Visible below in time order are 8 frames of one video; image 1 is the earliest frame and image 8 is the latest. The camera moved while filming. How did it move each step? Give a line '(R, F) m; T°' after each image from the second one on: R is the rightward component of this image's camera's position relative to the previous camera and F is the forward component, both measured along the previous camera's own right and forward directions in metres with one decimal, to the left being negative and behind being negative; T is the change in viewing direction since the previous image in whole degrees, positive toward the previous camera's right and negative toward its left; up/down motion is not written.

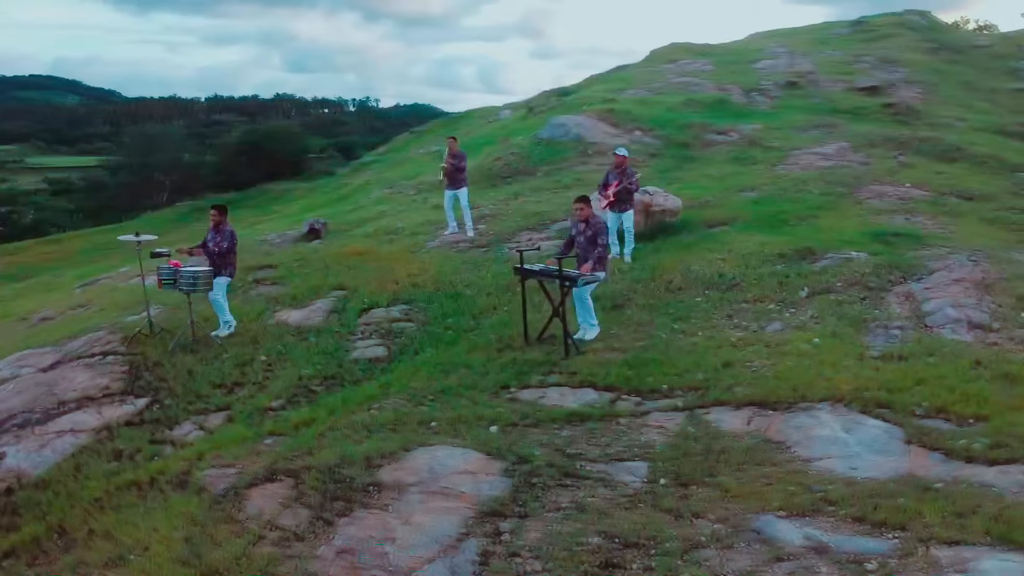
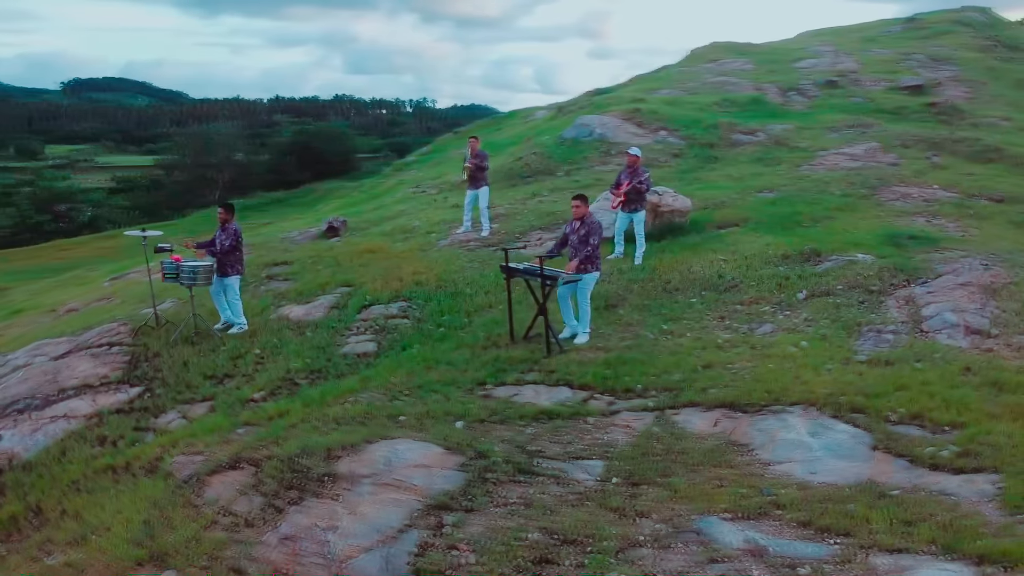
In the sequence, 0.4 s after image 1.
(+0.8, 0.0) m; -4°
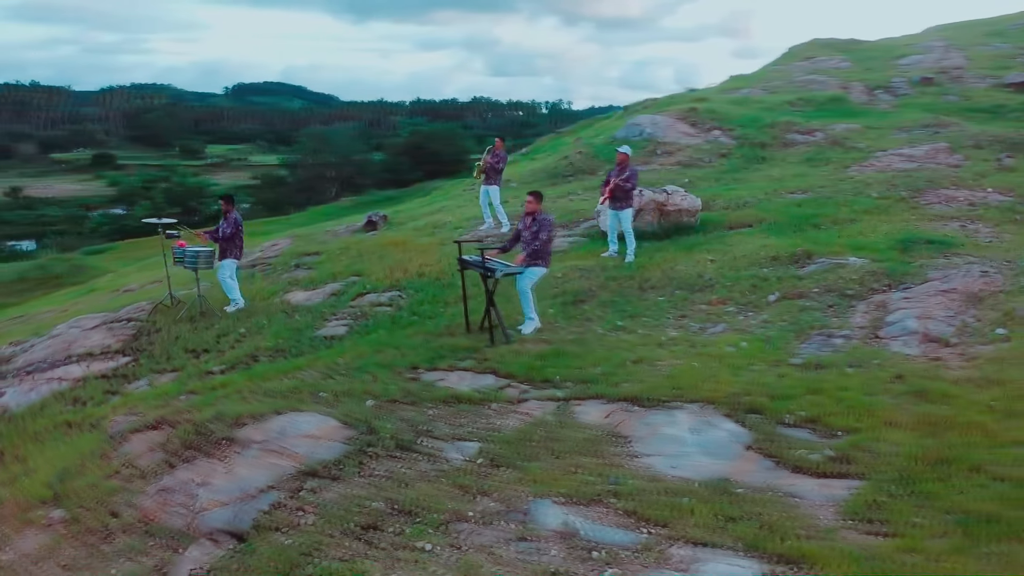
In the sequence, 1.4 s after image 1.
(+2.2, -0.2) m; -9°
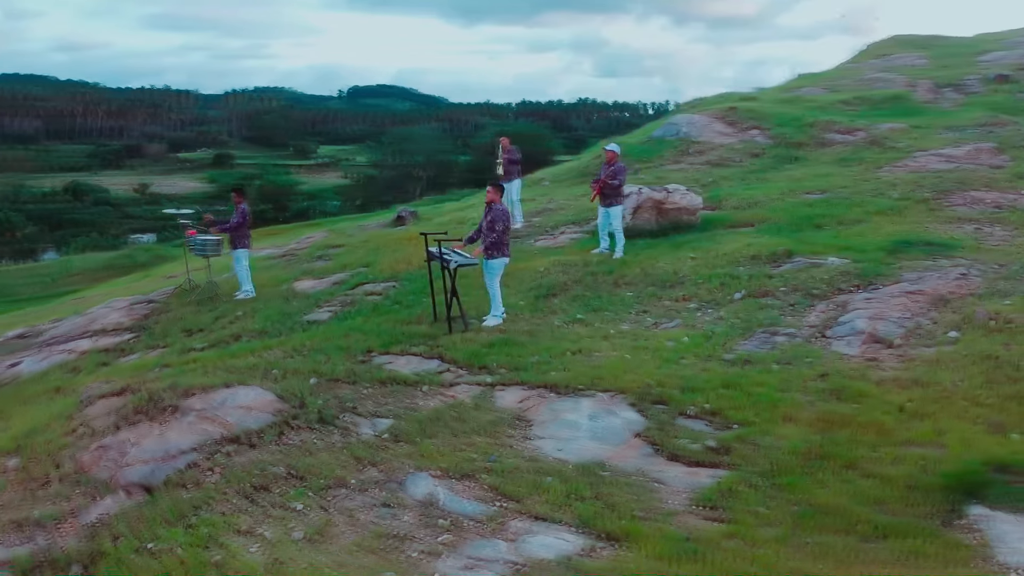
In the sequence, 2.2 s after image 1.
(+1.8, -0.3) m; -7°
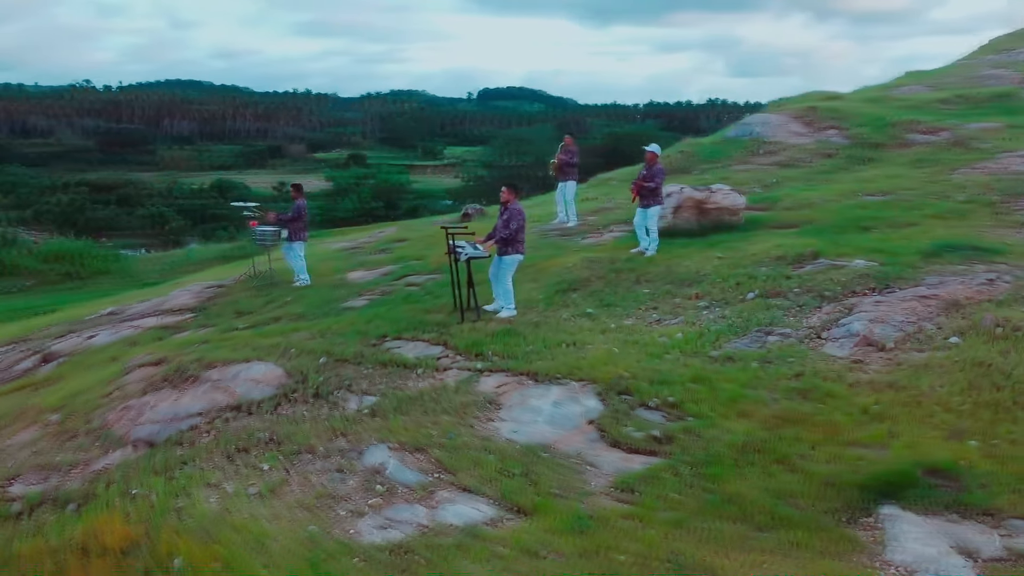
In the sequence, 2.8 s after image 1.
(+1.4, -0.3) m; -9°
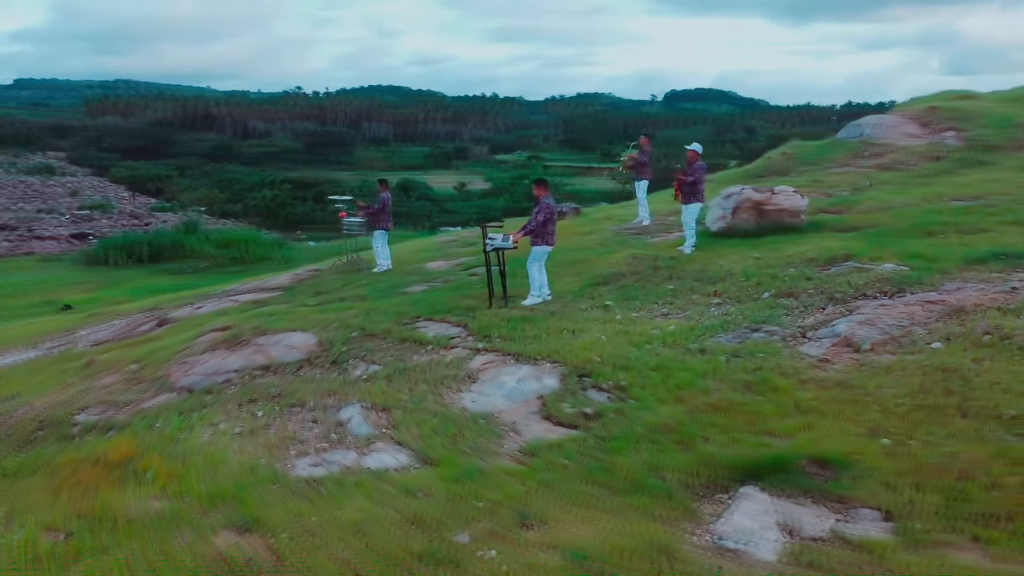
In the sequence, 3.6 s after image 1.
(+2.1, -0.5) m; -13°
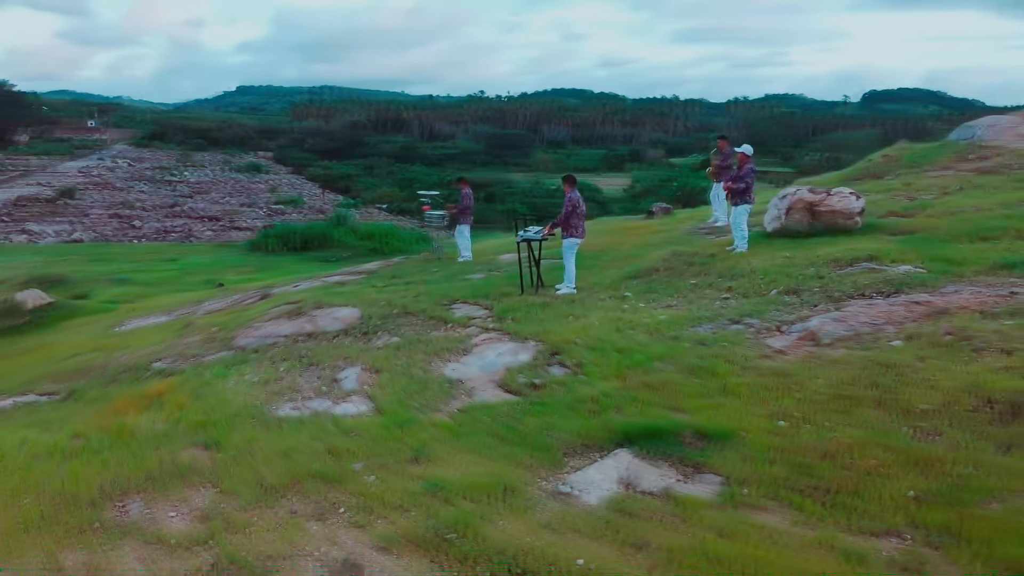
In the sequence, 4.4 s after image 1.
(+2.1, -0.7) m; -12°
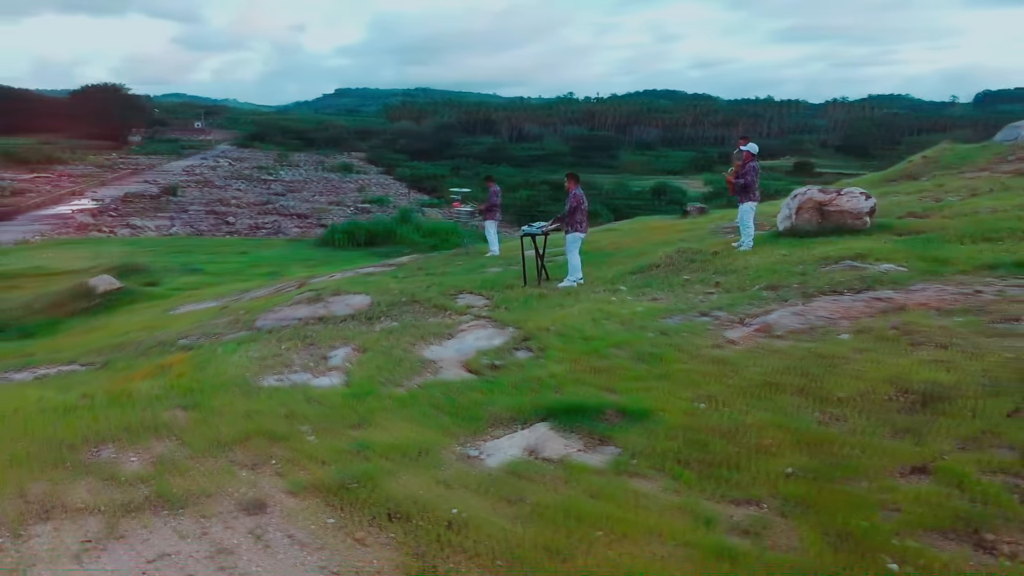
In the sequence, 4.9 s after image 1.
(+1.3, -0.5) m; -6°
